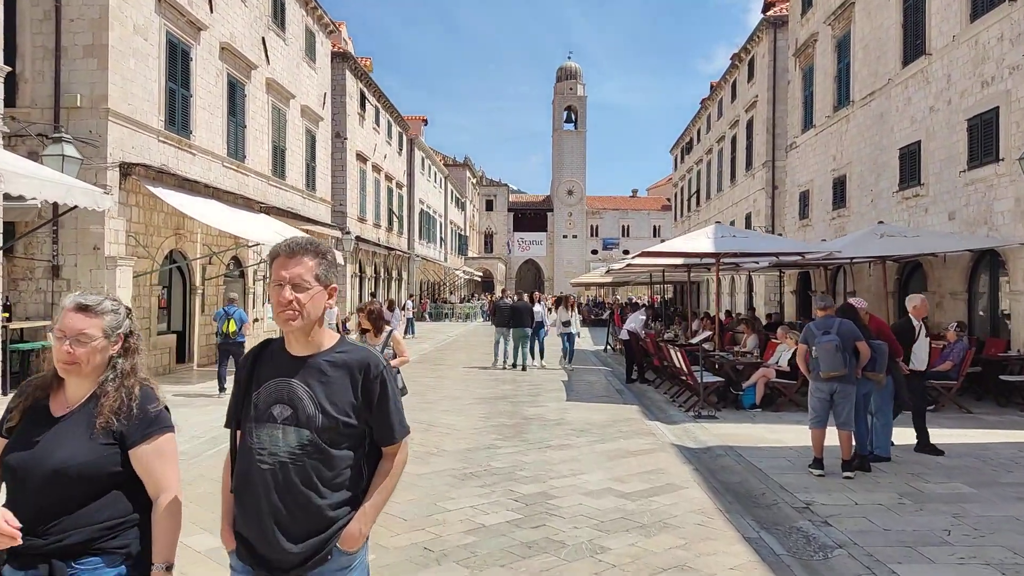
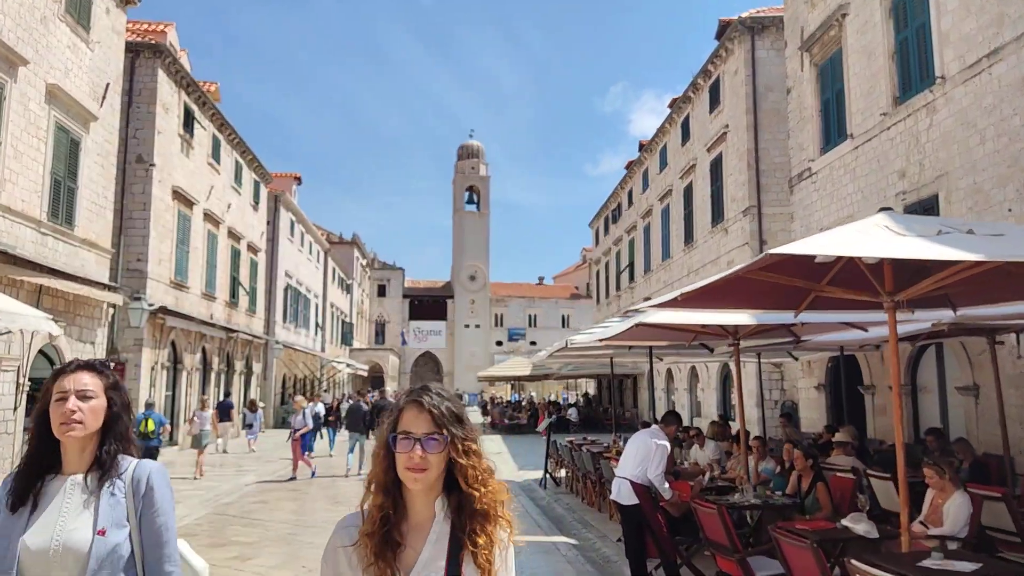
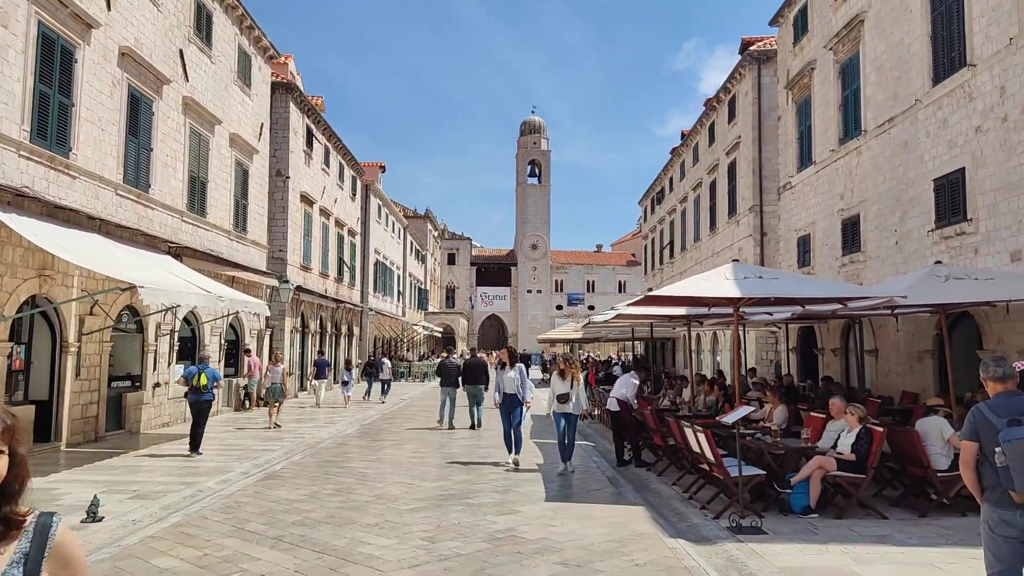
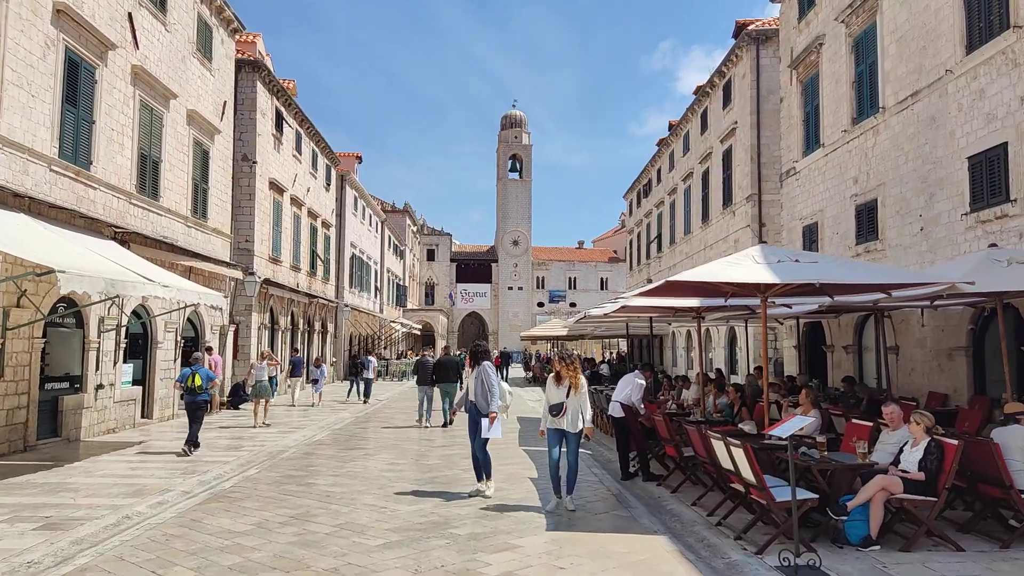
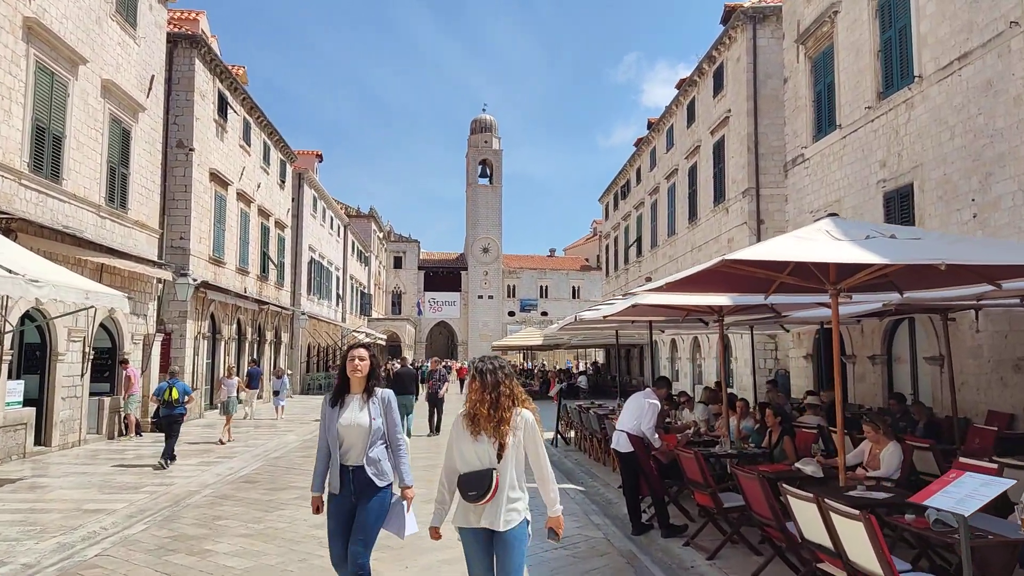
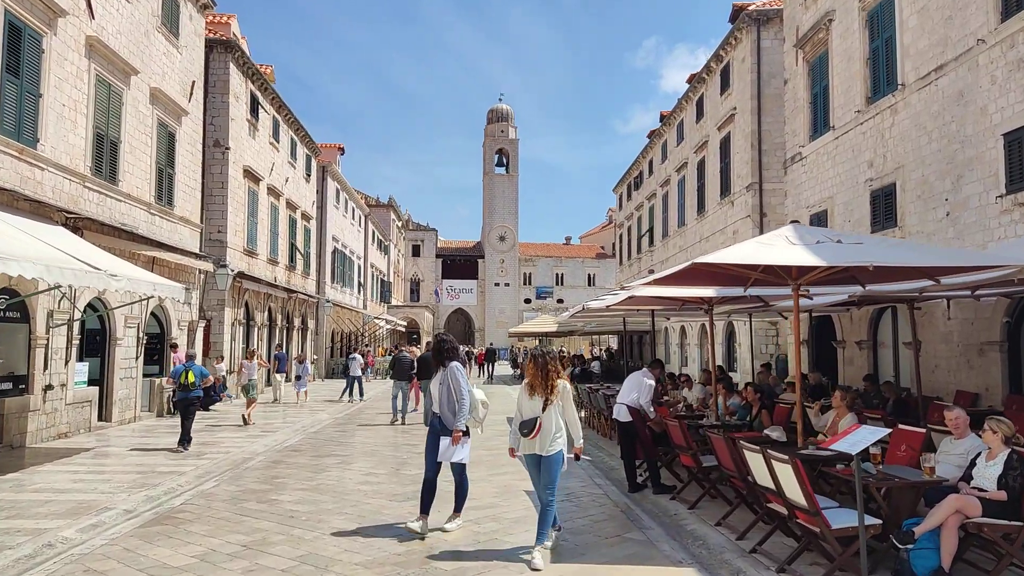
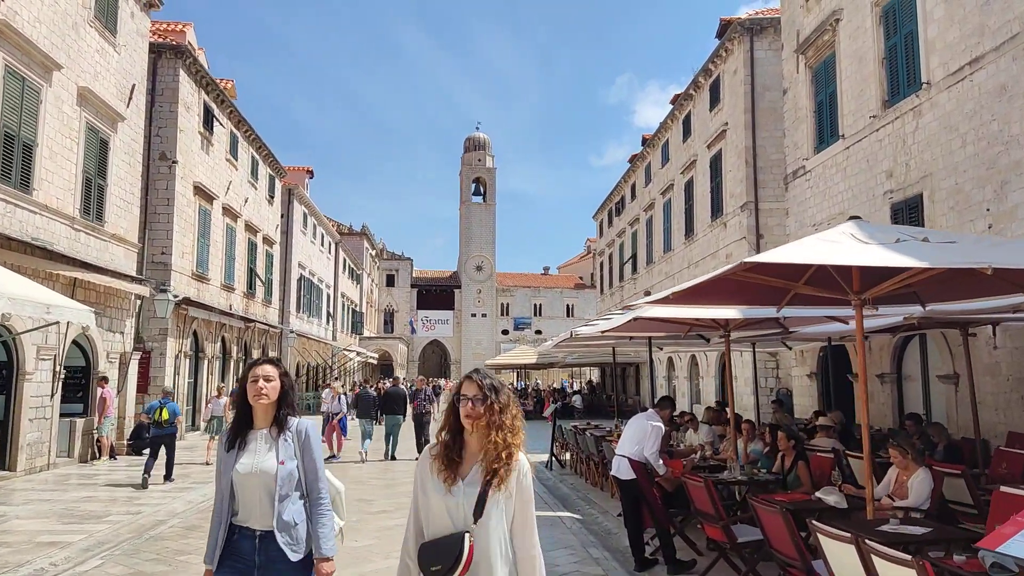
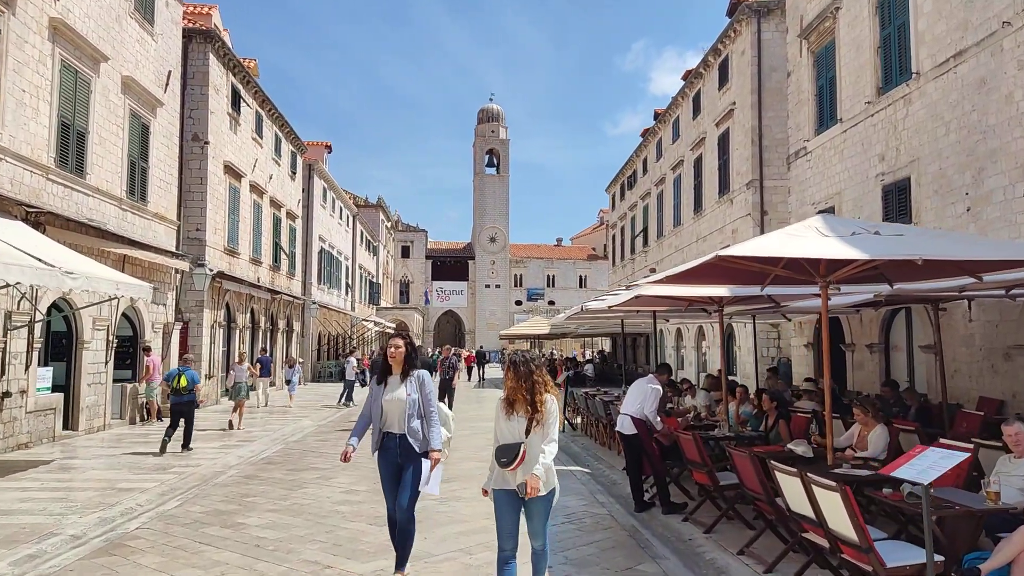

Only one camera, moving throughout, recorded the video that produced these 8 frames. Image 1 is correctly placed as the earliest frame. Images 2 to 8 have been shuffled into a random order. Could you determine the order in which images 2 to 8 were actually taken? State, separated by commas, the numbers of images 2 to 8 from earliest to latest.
3, 4, 6, 8, 5, 7, 2
